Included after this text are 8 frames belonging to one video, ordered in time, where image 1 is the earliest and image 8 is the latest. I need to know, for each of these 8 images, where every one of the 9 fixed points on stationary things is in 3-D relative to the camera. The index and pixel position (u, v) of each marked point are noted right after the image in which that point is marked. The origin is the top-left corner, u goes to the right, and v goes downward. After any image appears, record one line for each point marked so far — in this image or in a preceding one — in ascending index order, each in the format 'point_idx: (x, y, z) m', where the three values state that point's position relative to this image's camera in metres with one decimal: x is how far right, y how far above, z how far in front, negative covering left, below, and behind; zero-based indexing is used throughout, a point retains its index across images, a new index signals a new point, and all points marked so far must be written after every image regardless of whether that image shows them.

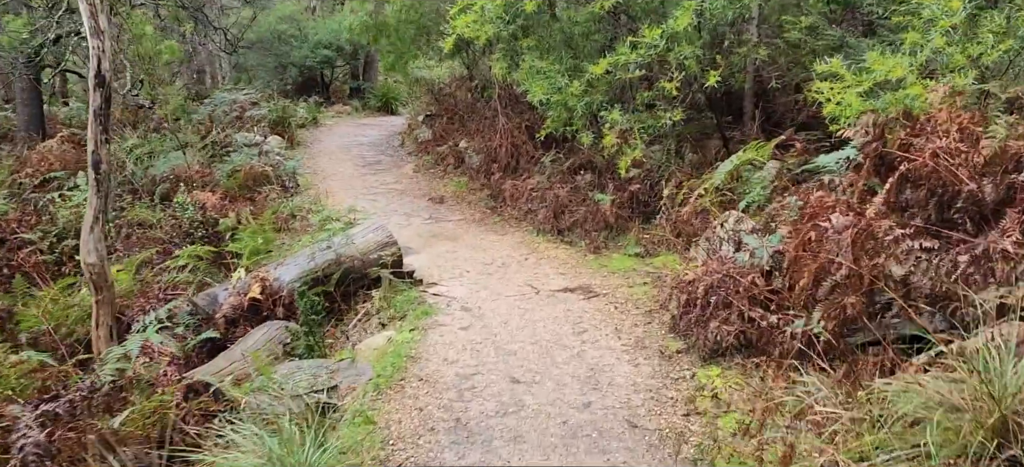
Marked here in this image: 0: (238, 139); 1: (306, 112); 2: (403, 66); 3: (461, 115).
0: (-4.5, +1.5, +10.8) m
1: (-4.9, +2.9, +15.5) m
2: (-2.4, +3.6, +14.0) m
3: (-1.0, +2.4, +13.4) m
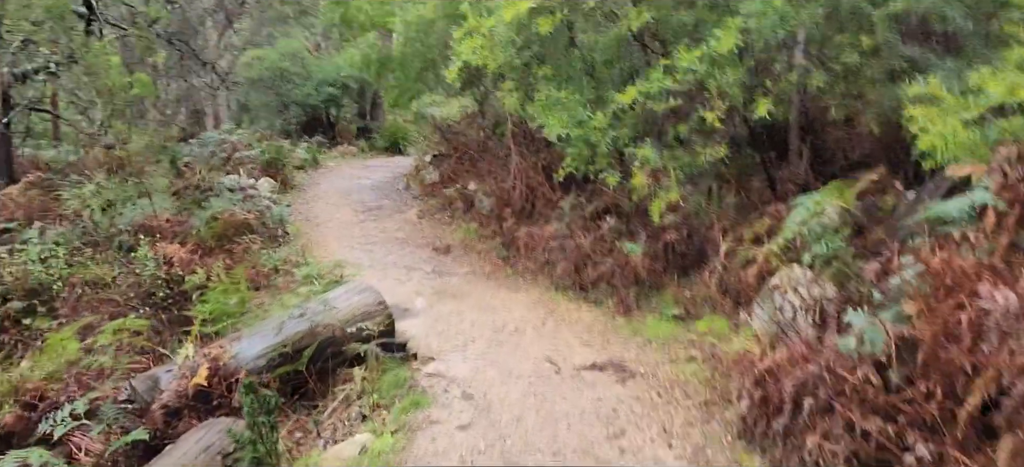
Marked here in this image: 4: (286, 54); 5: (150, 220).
0: (-4.3, +0.7, +9.7) m
1: (-4.6, +1.8, +14.5) m
2: (-2.1, +2.6, +13.0) m
3: (-0.8, +1.5, +12.3) m
4: (-5.9, +4.7, +17.1) m
5: (-4.5, +0.2, +8.1) m
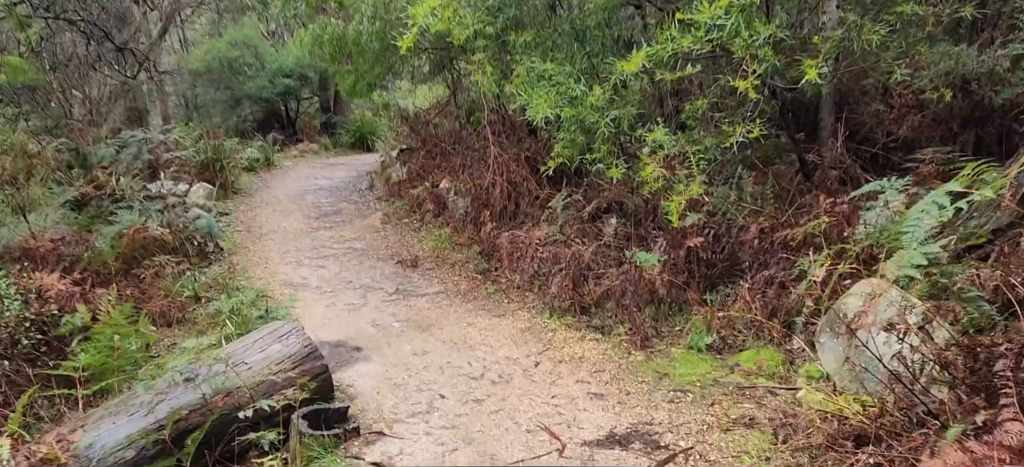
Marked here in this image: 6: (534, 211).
0: (-4.6, +0.5, +8.0) m
1: (-5.0, +1.6, +12.8) m
2: (-2.5, +2.5, +11.3) m
3: (-1.1, +1.4, +10.6) m
4: (-6.5, +4.5, +15.3) m
5: (-4.7, -0.1, +6.3) m
6: (+0.3, +0.3, +8.1) m
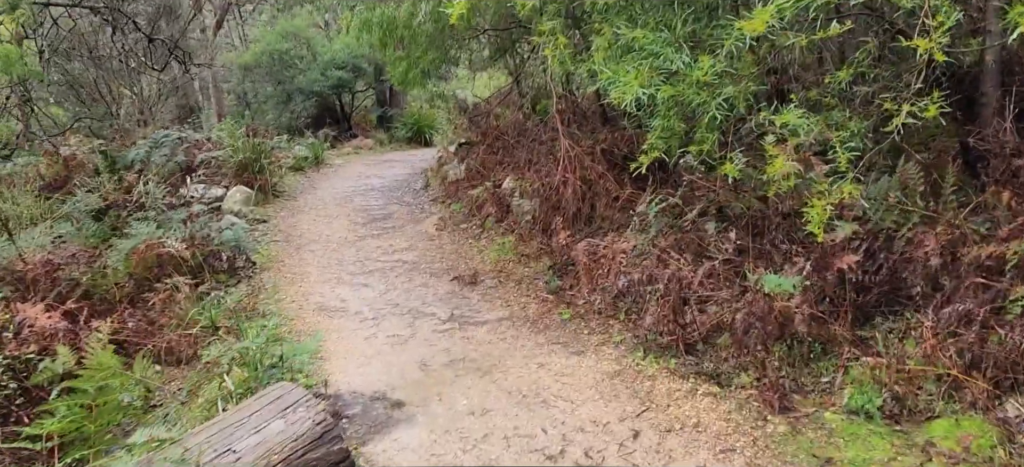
0: (-3.8, +0.4, +7.1) m
1: (-3.7, +1.5, +11.9) m
2: (-1.4, +2.4, +10.2) m
3: (-0.1, +1.3, +9.4) m
4: (-5.0, +4.5, +14.5) m
5: (-4.1, -0.2, +5.4) m
6: (+1.1, +0.2, +6.7) m
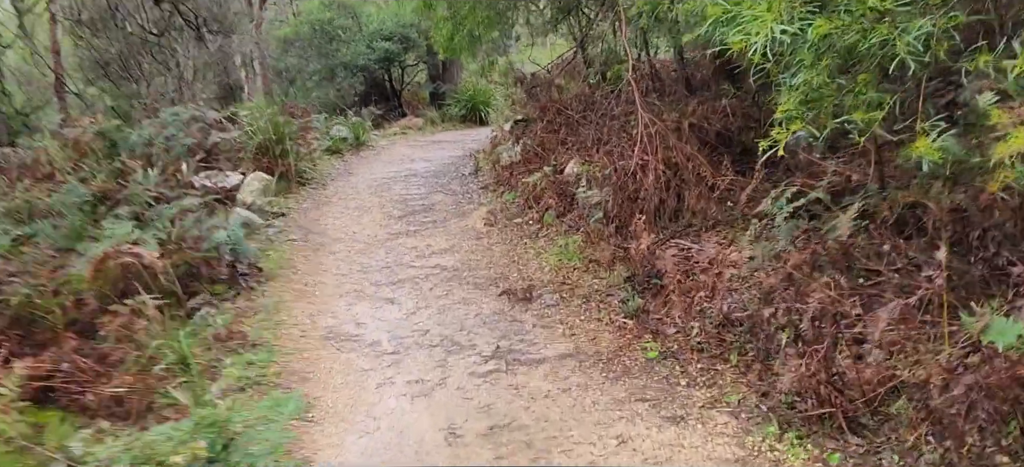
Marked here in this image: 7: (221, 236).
0: (-3.2, +0.4, +5.9) m
1: (-2.7, +1.7, +10.6) m
2: (-0.5, +2.5, +8.7) m
3: (+0.7, +1.4, +7.8) m
4: (-3.7, +4.7, +13.3) m
5: (-3.6, -0.2, +4.3) m
6: (+1.6, +0.2, +5.1) m
7: (-2.4, 0.0, +5.3) m
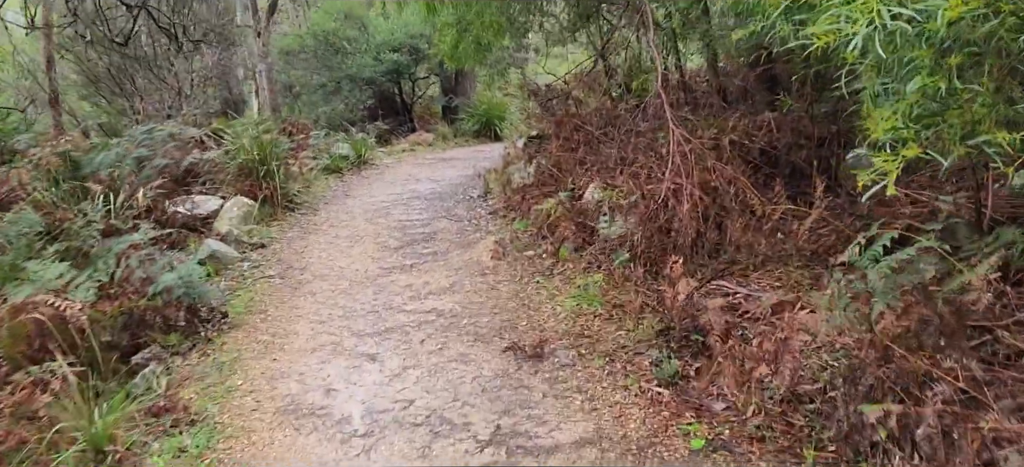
0: (-3.1, +0.1, +5.1) m
1: (-2.5, +1.3, +9.8) m
2: (-0.4, +2.2, +7.9) m
3: (+0.8, +1.1, +6.9) m
4: (-3.4, +4.3, +12.6) m
5: (-3.6, -0.5, +3.5) m
6: (+1.6, -0.1, +4.1) m
7: (-2.4, -0.3, +4.5) m
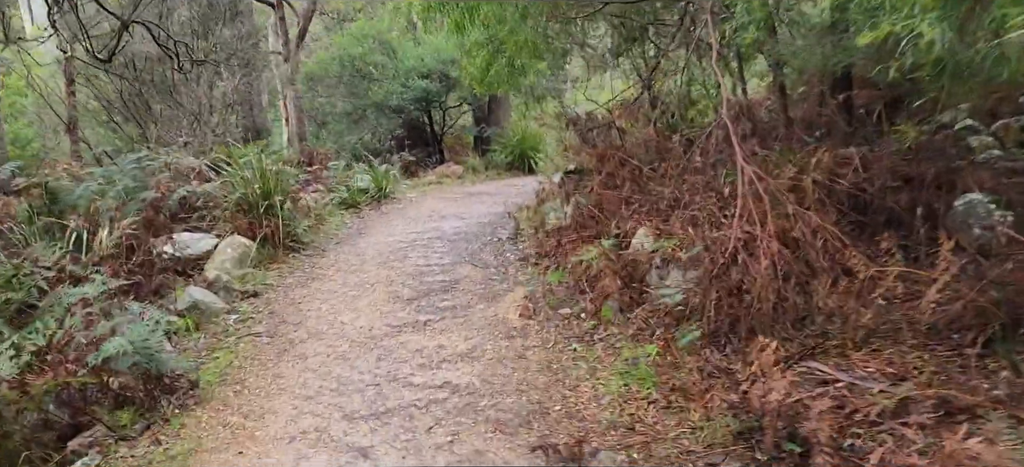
0: (-2.9, -0.2, +4.4) m
1: (-2.0, +0.8, +9.1) m
2: (0.0, +1.7, +7.1) m
3: (+1.1, +0.6, +6.0) m
4: (-2.7, +3.6, +12.0) m
5: (-3.5, -0.7, +2.8) m
6: (+1.8, -0.4, +3.1) m
7: (-2.2, -0.6, +3.7) m
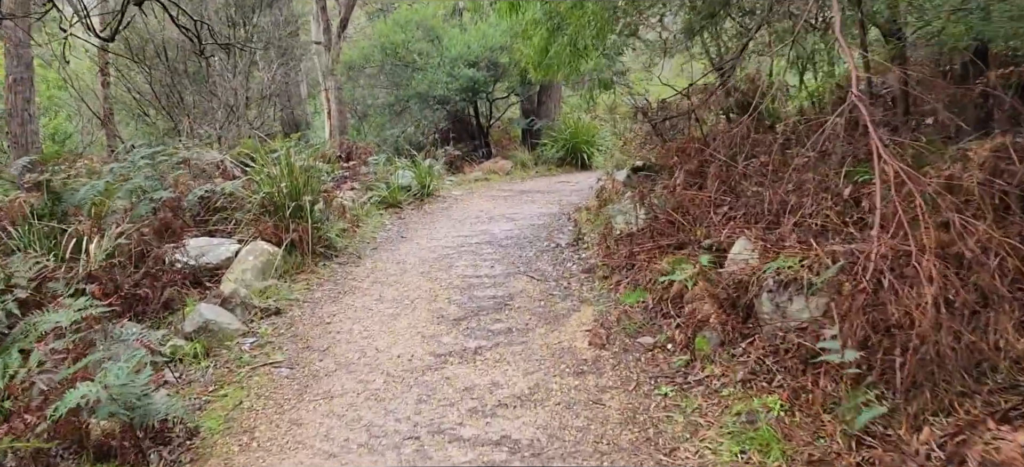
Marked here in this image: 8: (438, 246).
0: (-2.5, -0.3, +3.7) m
1: (-1.3, +0.8, +8.3) m
2: (+0.6, +1.6, +6.2) m
3: (+1.6, +0.5, +5.0) m
4: (-1.8, +3.6, +11.3) m
5: (-3.2, -0.8, +2.1) m
6: (+2.1, -0.5, +2.1) m
7: (-1.8, -0.7, +2.9) m
8: (-0.7, -0.1, +6.1) m
